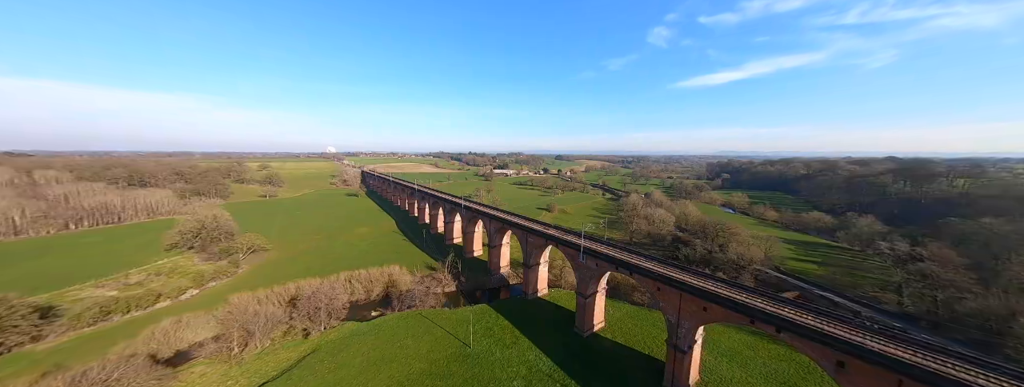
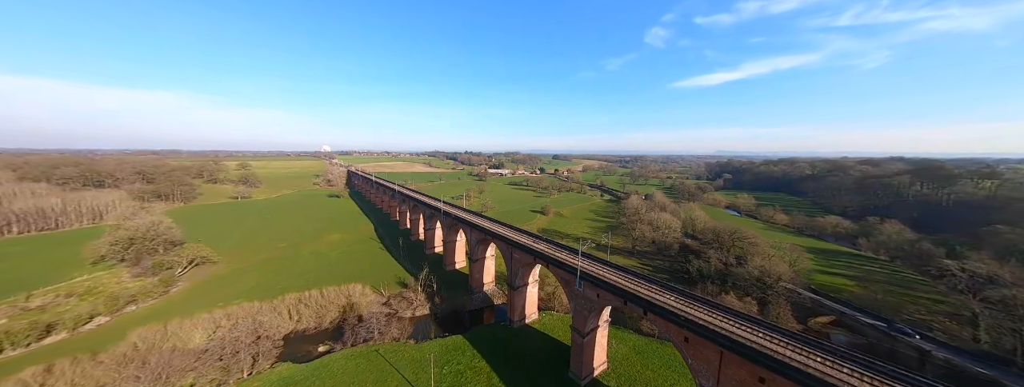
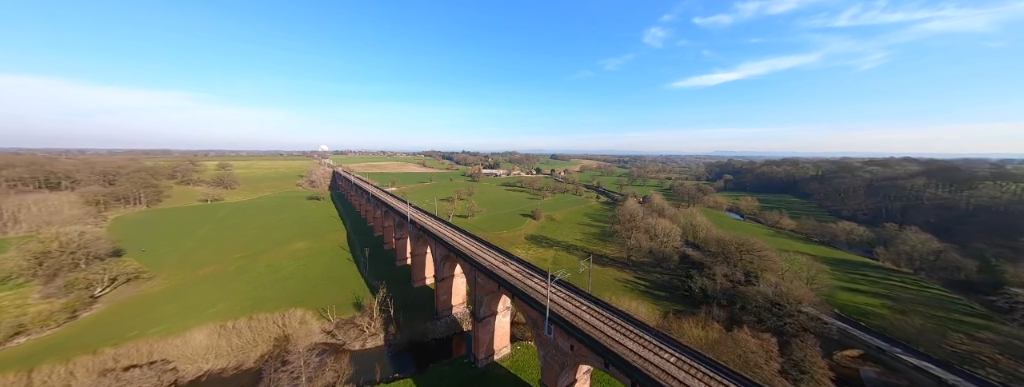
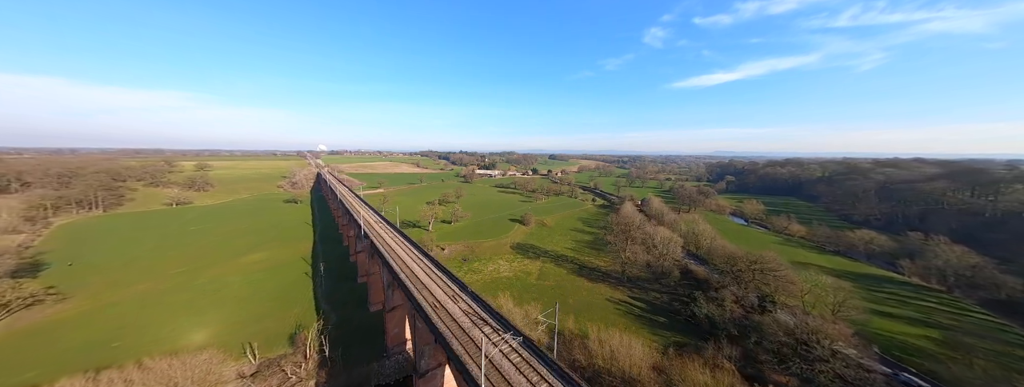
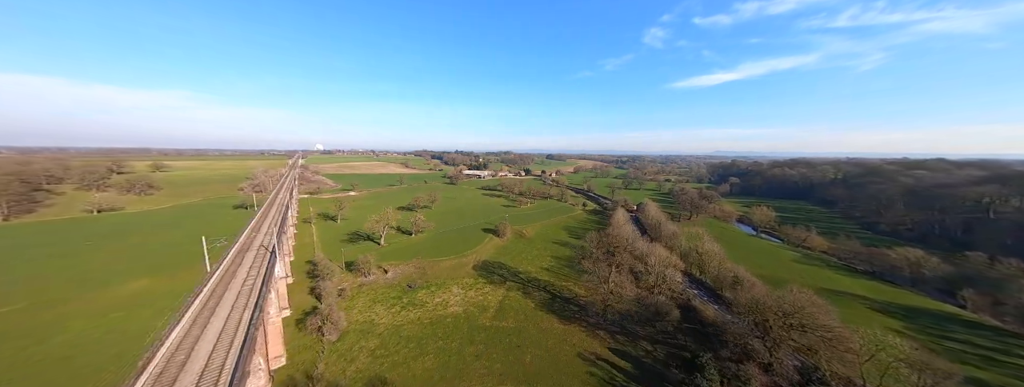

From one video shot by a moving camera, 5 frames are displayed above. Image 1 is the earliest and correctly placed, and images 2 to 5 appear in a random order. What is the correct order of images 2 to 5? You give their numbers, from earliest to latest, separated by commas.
2, 3, 4, 5
